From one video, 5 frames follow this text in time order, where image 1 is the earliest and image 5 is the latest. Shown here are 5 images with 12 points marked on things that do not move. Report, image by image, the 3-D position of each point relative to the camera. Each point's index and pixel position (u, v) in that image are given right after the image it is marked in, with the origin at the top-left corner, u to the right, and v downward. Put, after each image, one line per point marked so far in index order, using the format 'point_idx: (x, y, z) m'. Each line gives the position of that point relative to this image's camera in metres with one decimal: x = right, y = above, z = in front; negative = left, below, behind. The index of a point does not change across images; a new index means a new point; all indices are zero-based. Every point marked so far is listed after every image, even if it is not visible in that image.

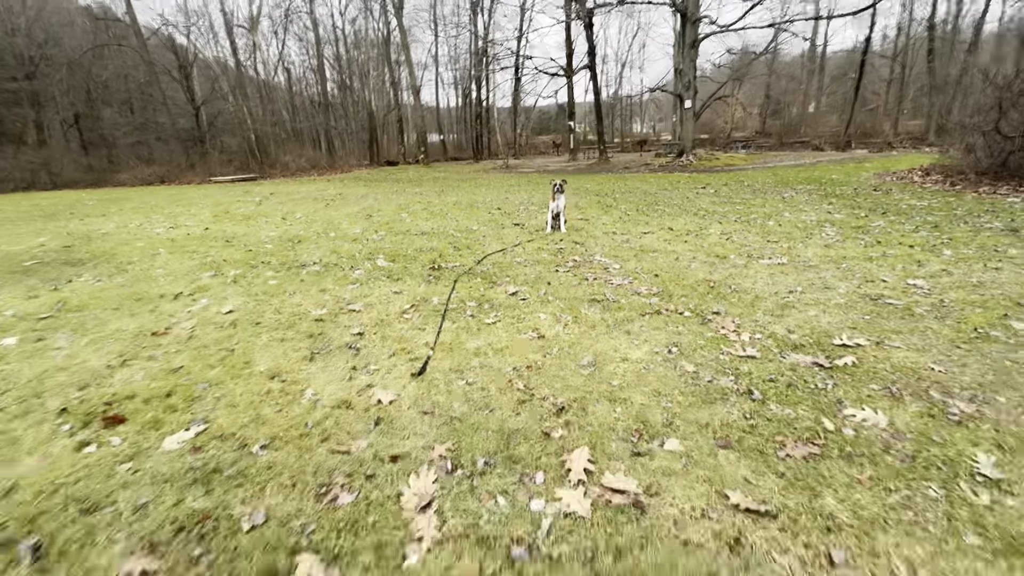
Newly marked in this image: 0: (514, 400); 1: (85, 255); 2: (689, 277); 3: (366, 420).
0: (0.0, -0.6, +2.7) m
1: (-6.9, +0.5, +7.6) m
2: (+1.9, +0.1, +5.0) m
3: (-0.8, -0.7, +2.5) m
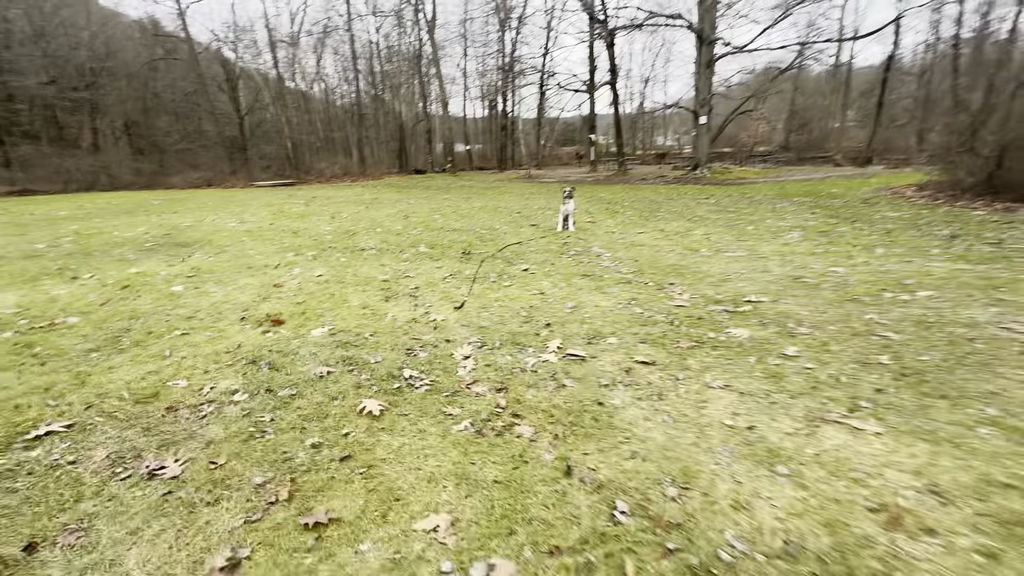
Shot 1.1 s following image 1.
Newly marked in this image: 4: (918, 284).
0: (+0.1, -0.3, +4.2) m
1: (-6.6, +1.0, +9.4) m
2: (+2.1, +0.4, +6.5) m
3: (-0.8, -0.3, +4.1) m
4: (+4.6, 0.0, +5.3) m
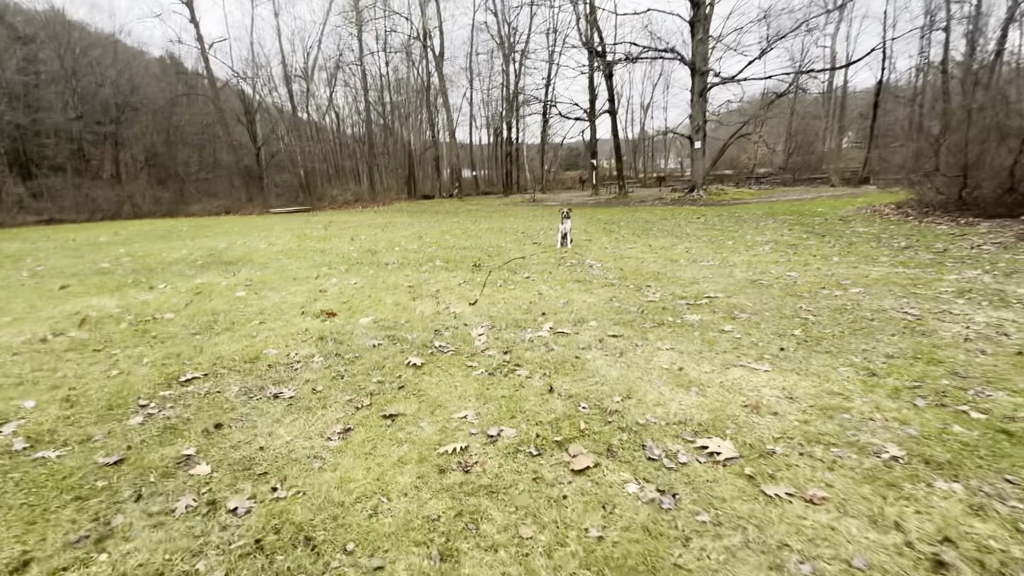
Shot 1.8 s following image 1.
0: (+0.1, -0.3, +5.4) m
1: (-6.5, +0.7, +10.7) m
2: (+2.2, +0.3, +7.6) m
3: (-0.7, -0.3, +5.3) m
4: (+4.7, +0.1, +6.4) m
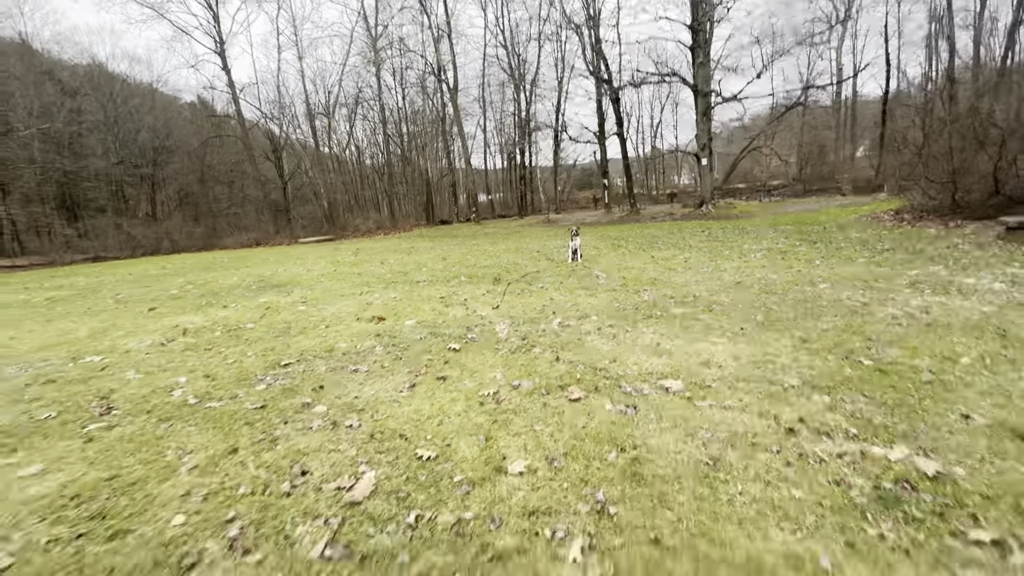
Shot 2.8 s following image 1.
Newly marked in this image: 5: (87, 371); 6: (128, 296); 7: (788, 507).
0: (+0.3, -0.3, +6.5) m
1: (-6.0, +0.1, +12.1) m
2: (+2.4, +0.2, +8.7) m
3: (-0.5, -0.4, +6.4) m
4: (+4.9, +0.1, +7.4) m
5: (-4.6, -0.9, +5.0) m
6: (-9.4, -0.2, +11.5) m
7: (+1.2, -0.9, +2.1) m
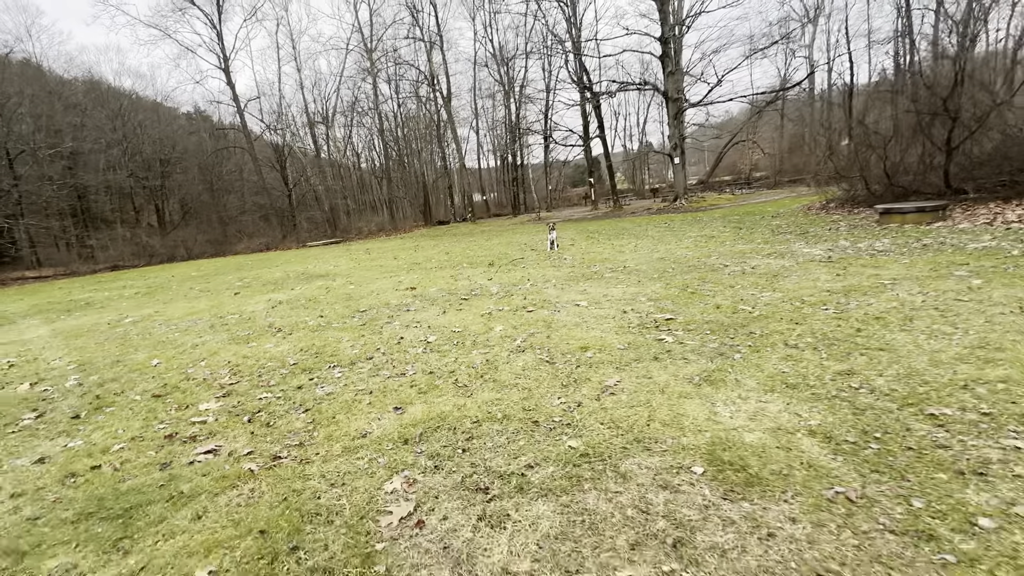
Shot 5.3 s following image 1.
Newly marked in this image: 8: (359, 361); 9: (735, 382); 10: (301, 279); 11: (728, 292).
0: (+0.1, +0.2, +9.7) m
1: (-6.3, +0.4, +15.3) m
2: (+2.2, +0.8, +11.9) m
3: (-0.7, +0.1, +9.6) m
4: (+4.6, +0.8, +10.6) m
5: (-4.8, -0.5, +8.2) m
6: (-9.7, 0.0, +14.6) m
7: (+1.0, -0.4, +5.3) m
8: (-1.7, -0.8, +5.1) m
9: (+1.6, -0.7, +3.3) m
10: (-6.4, +0.3, +14.2) m
11: (+3.0, -0.1, +6.5) m
